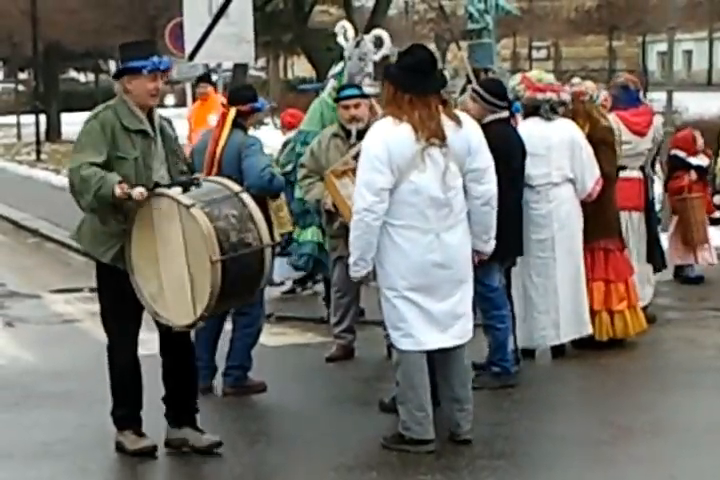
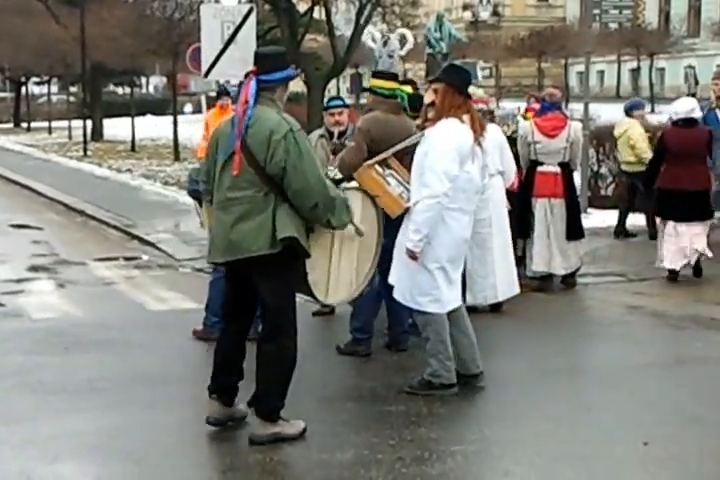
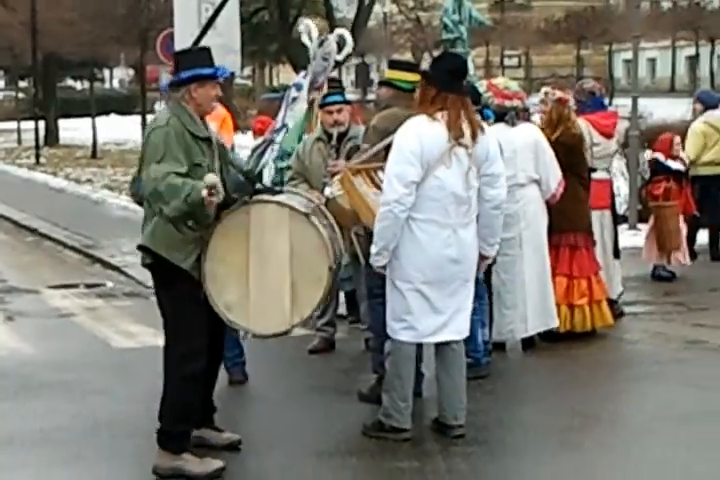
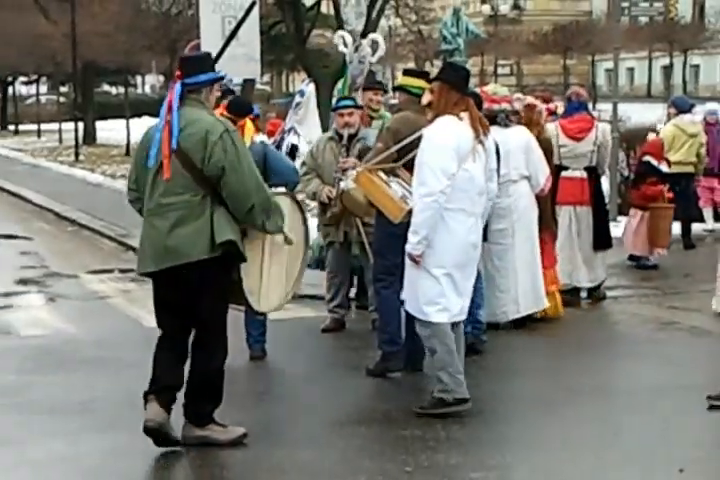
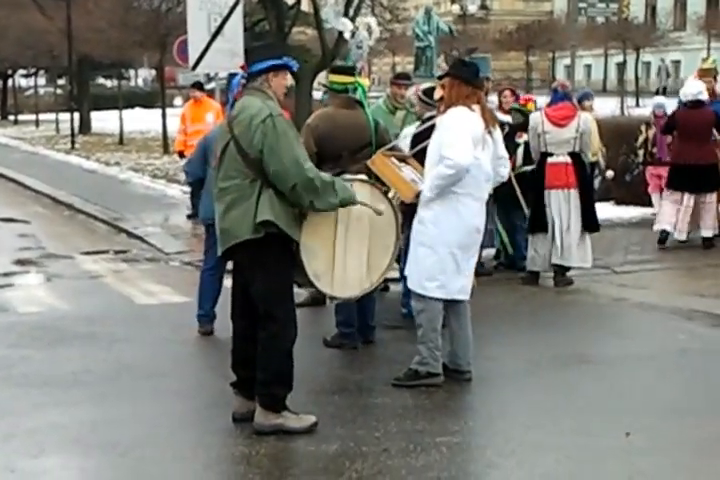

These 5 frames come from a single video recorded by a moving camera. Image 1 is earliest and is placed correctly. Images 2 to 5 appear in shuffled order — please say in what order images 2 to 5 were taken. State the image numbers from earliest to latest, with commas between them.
3, 4, 2, 5
